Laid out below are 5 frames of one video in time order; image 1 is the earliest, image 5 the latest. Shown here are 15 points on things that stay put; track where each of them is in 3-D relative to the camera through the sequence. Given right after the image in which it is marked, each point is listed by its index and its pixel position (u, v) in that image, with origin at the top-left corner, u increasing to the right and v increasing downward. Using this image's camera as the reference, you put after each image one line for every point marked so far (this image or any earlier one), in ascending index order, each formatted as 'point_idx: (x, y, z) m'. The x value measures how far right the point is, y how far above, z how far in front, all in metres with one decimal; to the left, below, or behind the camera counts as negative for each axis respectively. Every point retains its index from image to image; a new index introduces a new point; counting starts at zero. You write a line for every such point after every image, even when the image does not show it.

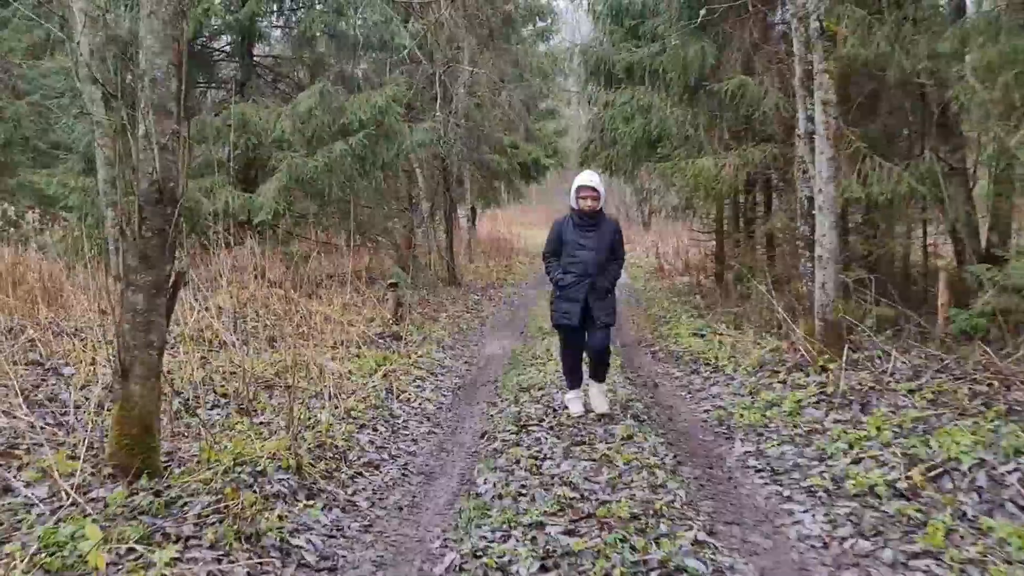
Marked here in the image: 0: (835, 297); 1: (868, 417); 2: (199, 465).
0: (+2.8, -0.1, +7.3) m
1: (+2.4, -0.8, +5.8) m
2: (-1.7, -0.9, +4.7) m
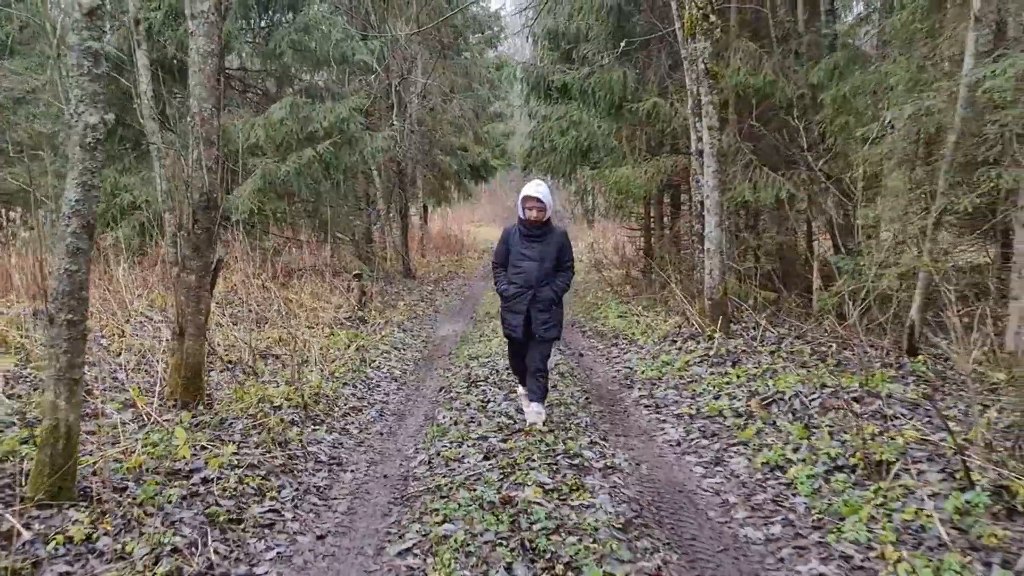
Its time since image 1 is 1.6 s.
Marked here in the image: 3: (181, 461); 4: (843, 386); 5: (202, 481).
0: (+2.2, +0.1, +9.2) m
1: (+2.0, -0.7, +7.7) m
2: (-2.0, -0.8, +6.3) m
3: (-1.9, -1.0, +5.0) m
4: (+2.5, -0.7, +6.5) m
5: (-1.7, -1.1, +4.8) m
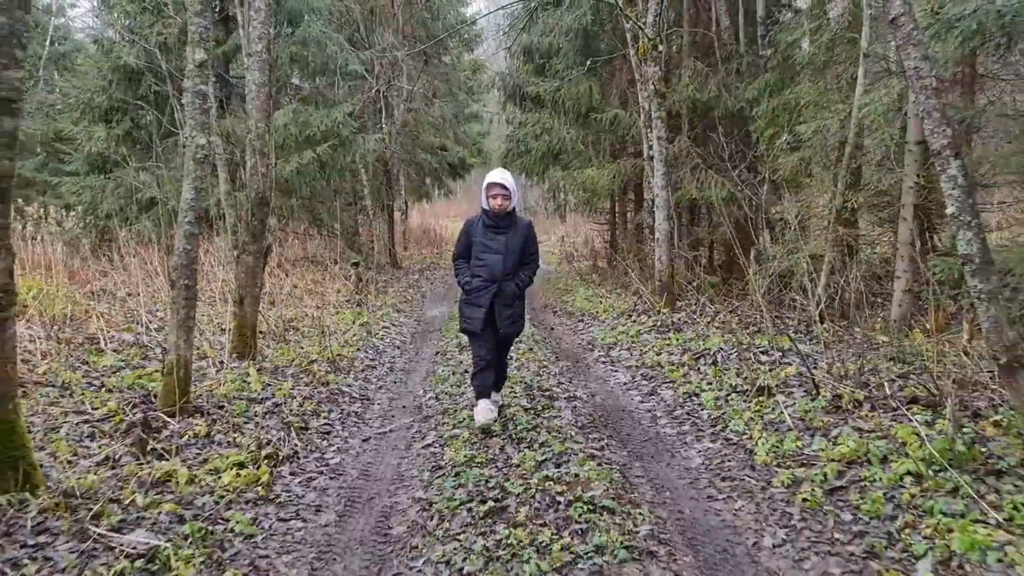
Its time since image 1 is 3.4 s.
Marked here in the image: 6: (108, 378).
0: (+2.0, +0.3, +11.0) m
1: (+1.8, -0.5, +9.5) m
2: (-2.2, -0.6, +8.0) m
3: (-2.0, -0.8, +6.7) m
4: (+2.4, -0.5, +8.3) m
5: (-1.8, -0.9, +6.5) m
6: (-3.0, -0.7, +6.5) m
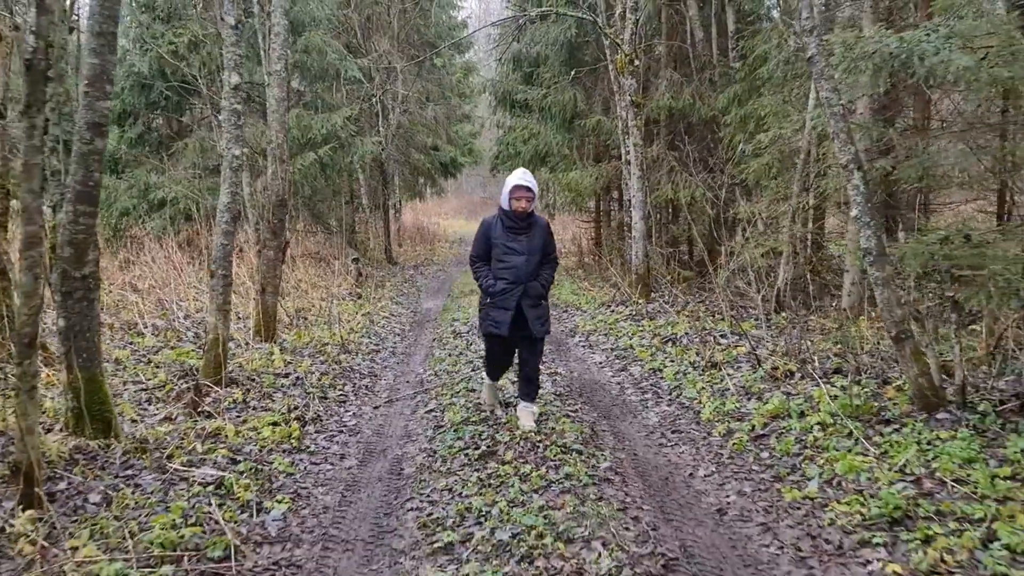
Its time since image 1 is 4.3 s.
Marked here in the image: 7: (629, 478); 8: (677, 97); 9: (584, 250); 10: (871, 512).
0: (+1.9, +0.4, +12.1) m
1: (+1.7, -0.4, +10.6) m
2: (-2.3, -0.5, +9.1) m
3: (-2.1, -0.7, +7.7) m
4: (+2.2, -0.4, +9.4) m
5: (-1.9, -0.8, +7.5) m
6: (-3.1, -0.6, +7.5) m
7: (+0.7, -1.1, +4.9) m
8: (+2.6, +3.0, +13.6) m
9: (+1.6, +0.8, +18.9) m
10: (+1.7, -1.1, +4.1) m
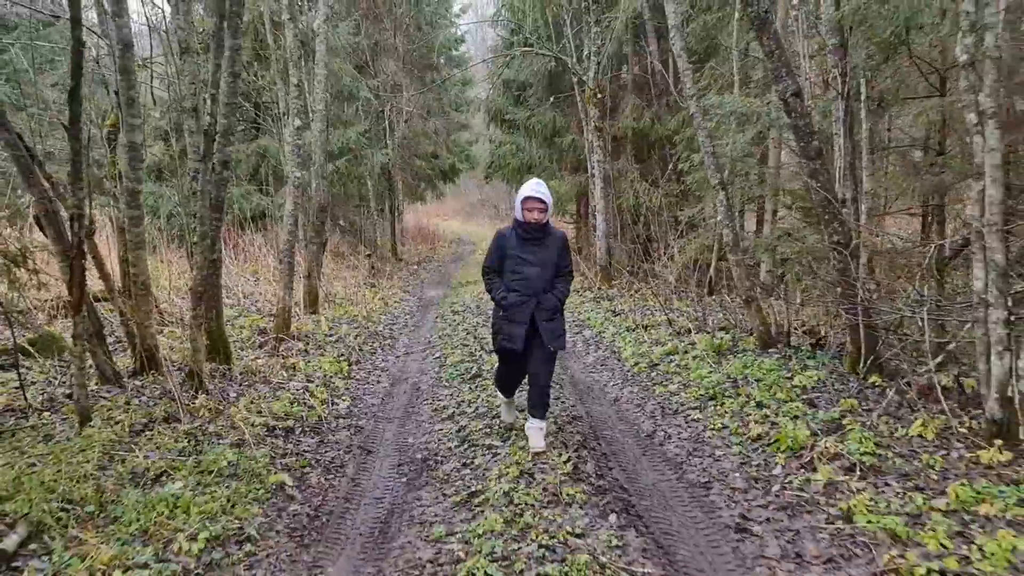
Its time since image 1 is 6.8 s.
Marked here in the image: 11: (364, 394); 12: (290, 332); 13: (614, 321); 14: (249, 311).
0: (+1.7, +0.6, +15.0) m
1: (+1.5, -0.2, +13.4) m
2: (-2.5, -0.4, +11.9) m
3: (-2.3, -0.5, +10.5) m
4: (+2.0, -0.2, +12.2) m
5: (-2.1, -0.6, +10.3) m
6: (-3.3, -0.4, +10.3) m
7: (+0.5, -0.9, +7.7) m
8: (+2.4, +3.2, +16.4) m
9: (+1.3, +1.0, +21.7) m
10: (+1.5, -0.9, +6.9) m
11: (-1.4, -1.0, +8.1) m
12: (-2.6, -0.5, +9.8) m
13: (+1.3, -0.5, +11.1) m
14: (-3.4, -0.3, +11.1) m
